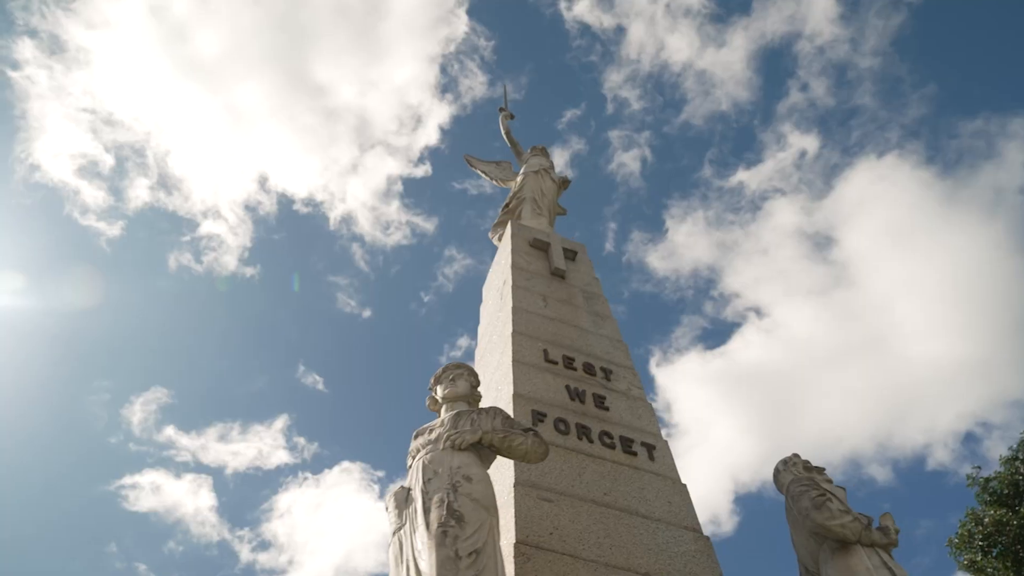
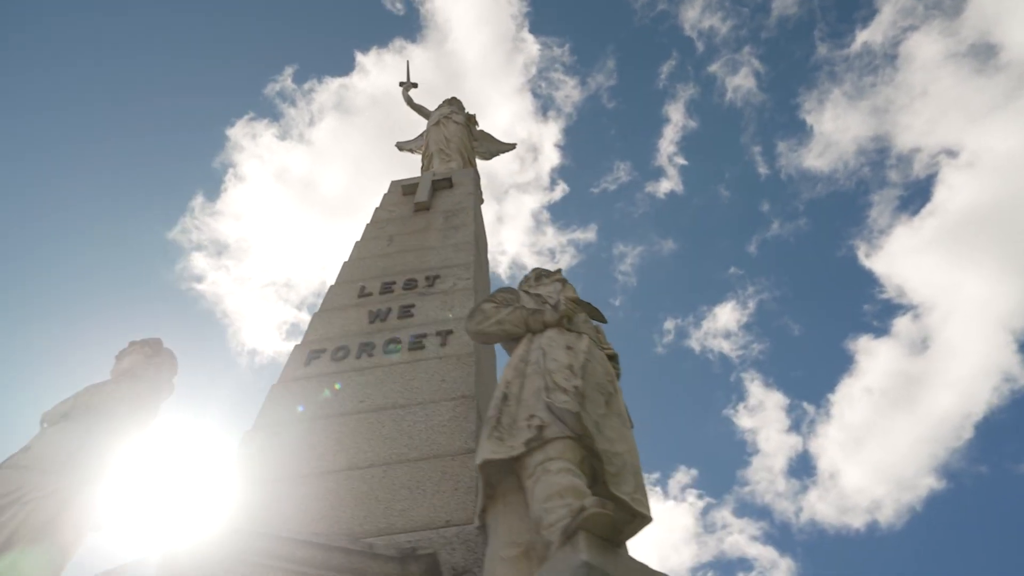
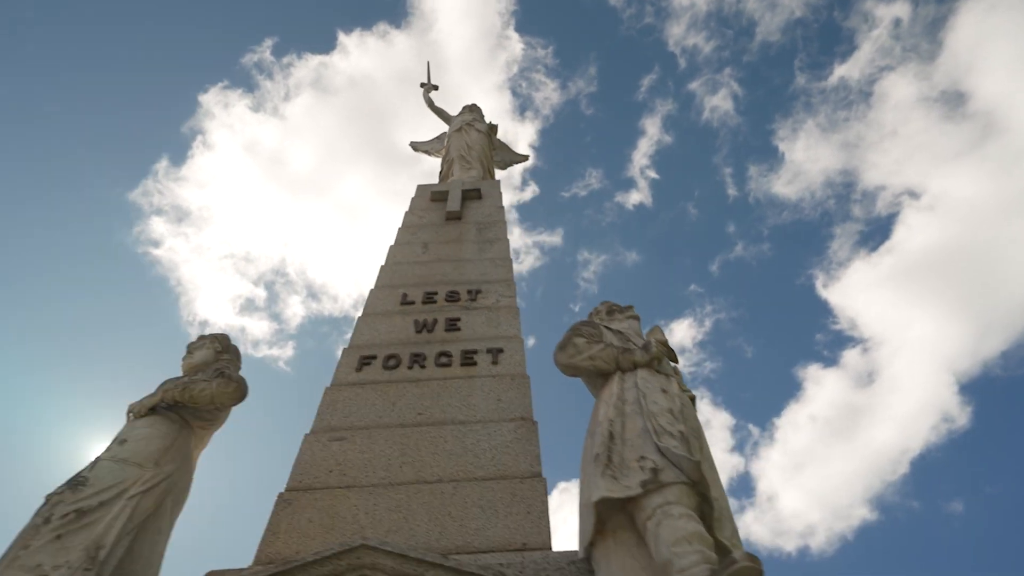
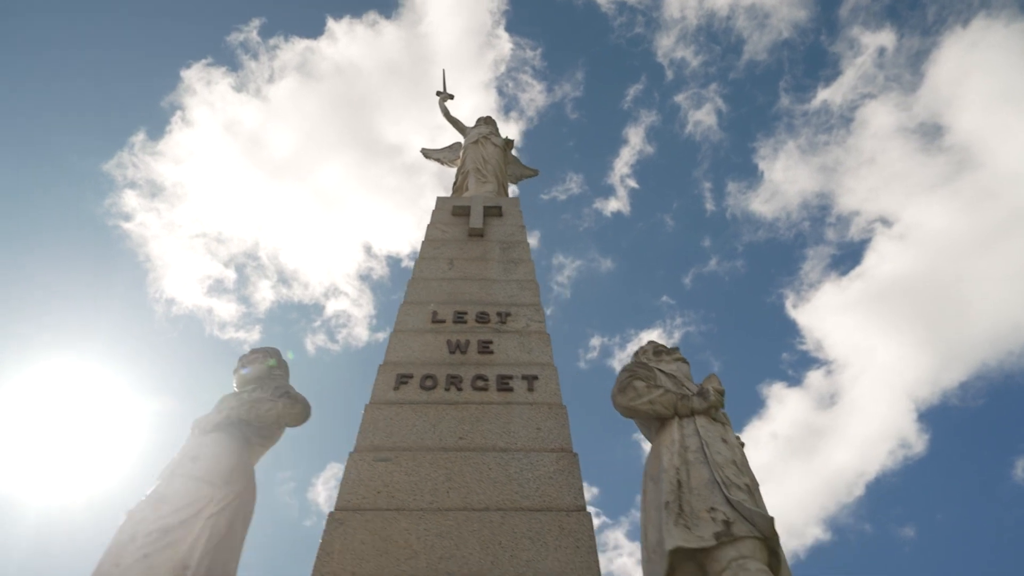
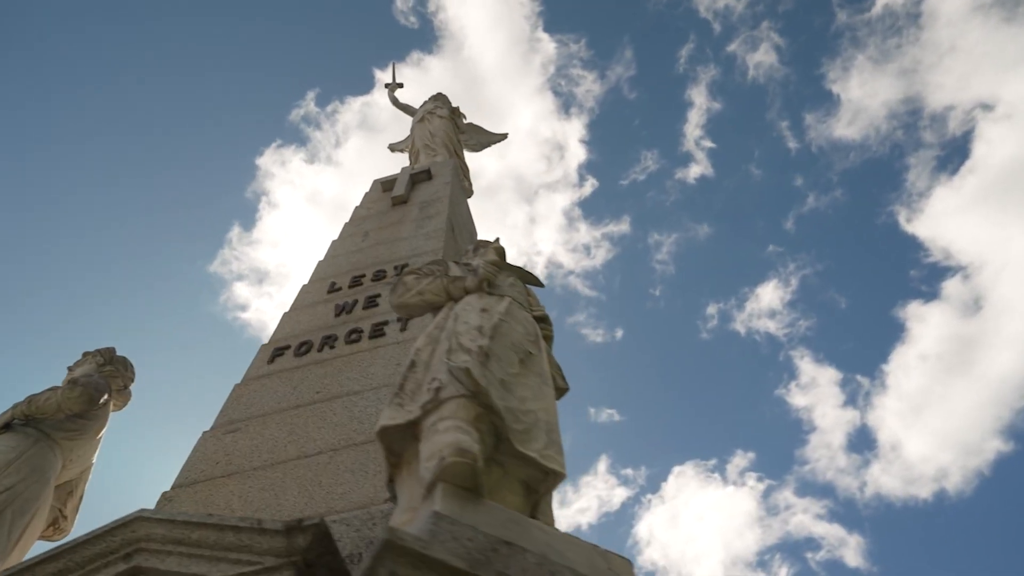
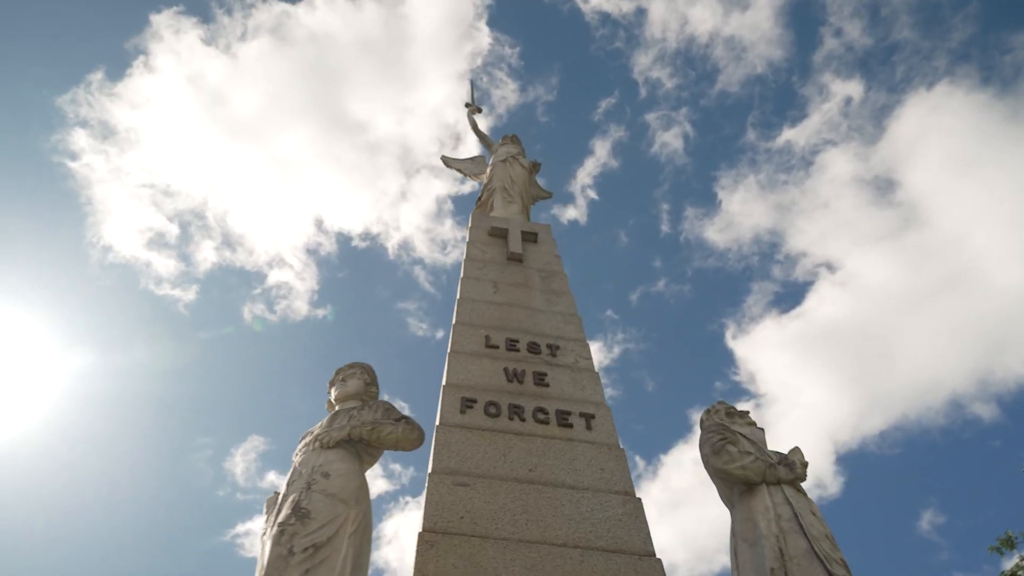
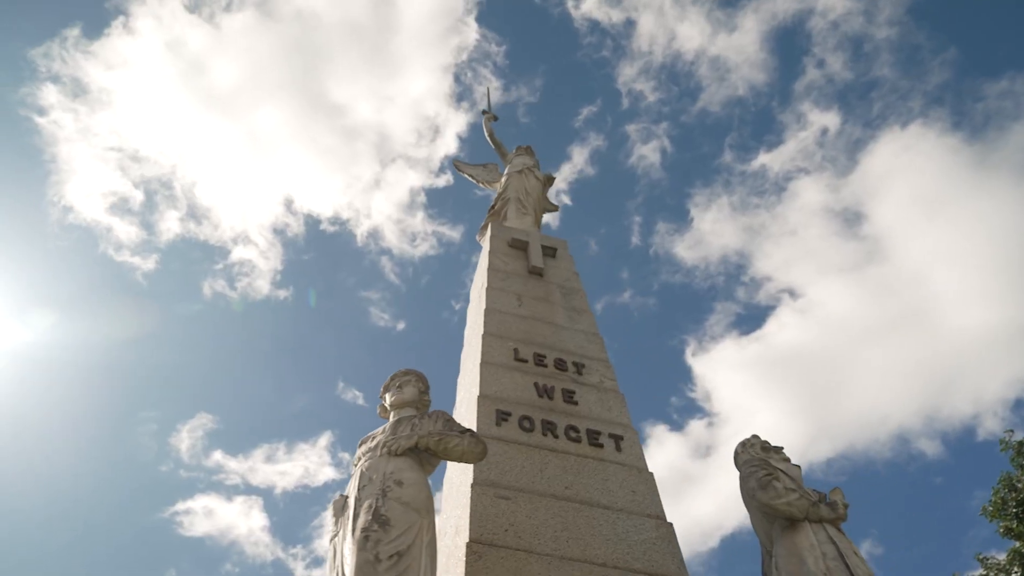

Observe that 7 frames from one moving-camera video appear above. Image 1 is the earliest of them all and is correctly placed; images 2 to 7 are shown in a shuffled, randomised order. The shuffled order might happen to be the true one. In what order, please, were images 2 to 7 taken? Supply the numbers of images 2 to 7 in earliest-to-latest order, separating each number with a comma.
7, 6, 4, 3, 2, 5
